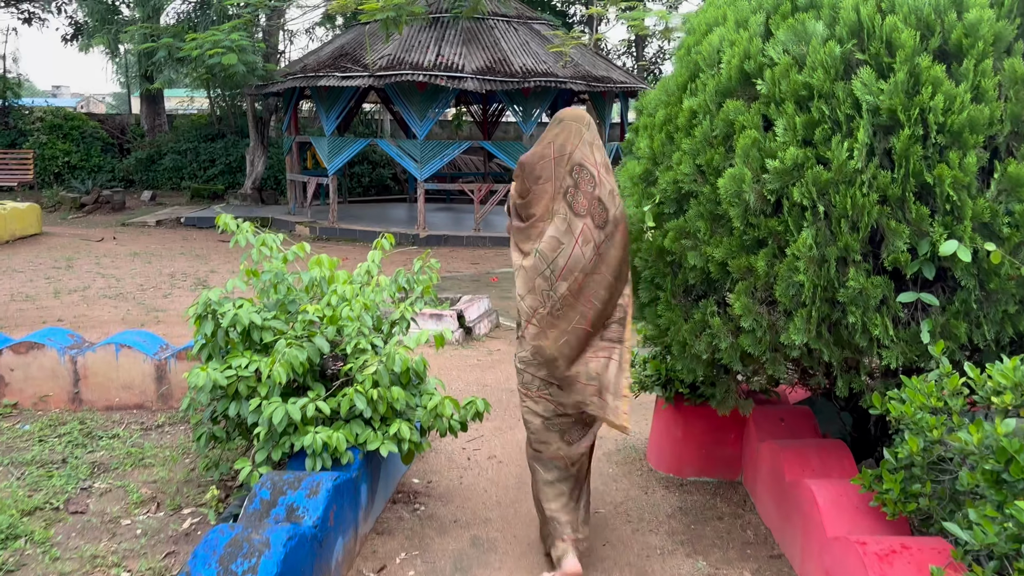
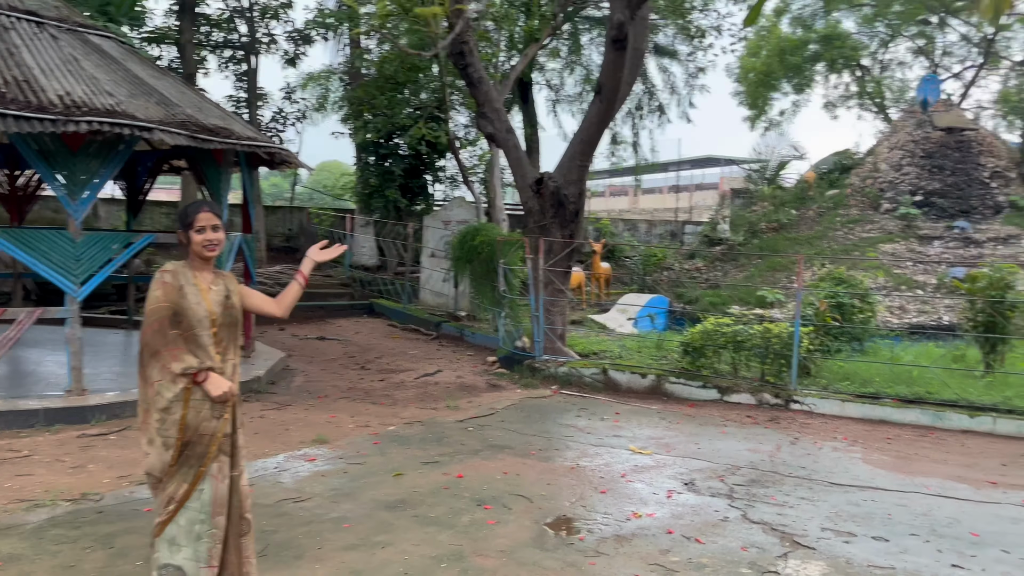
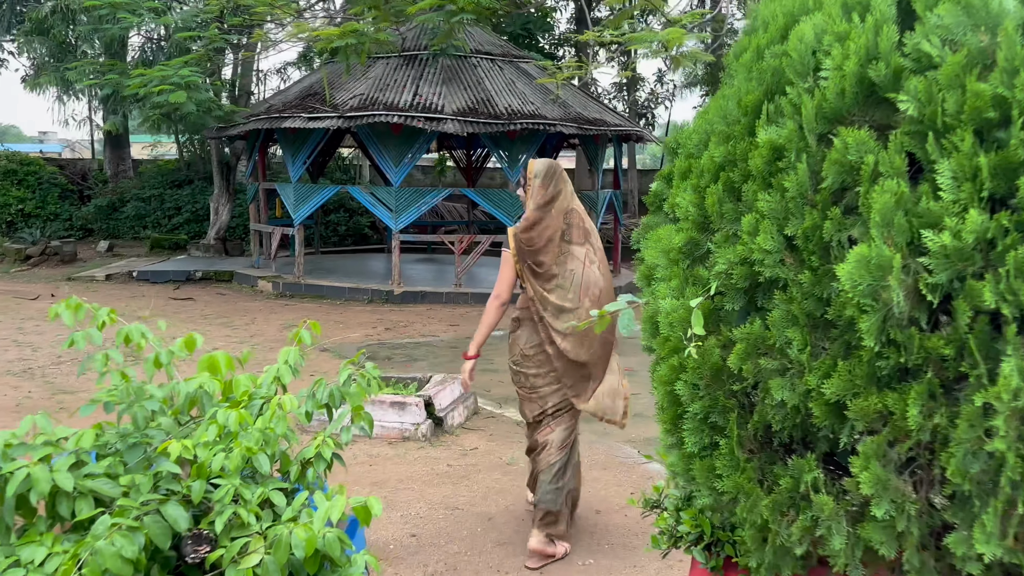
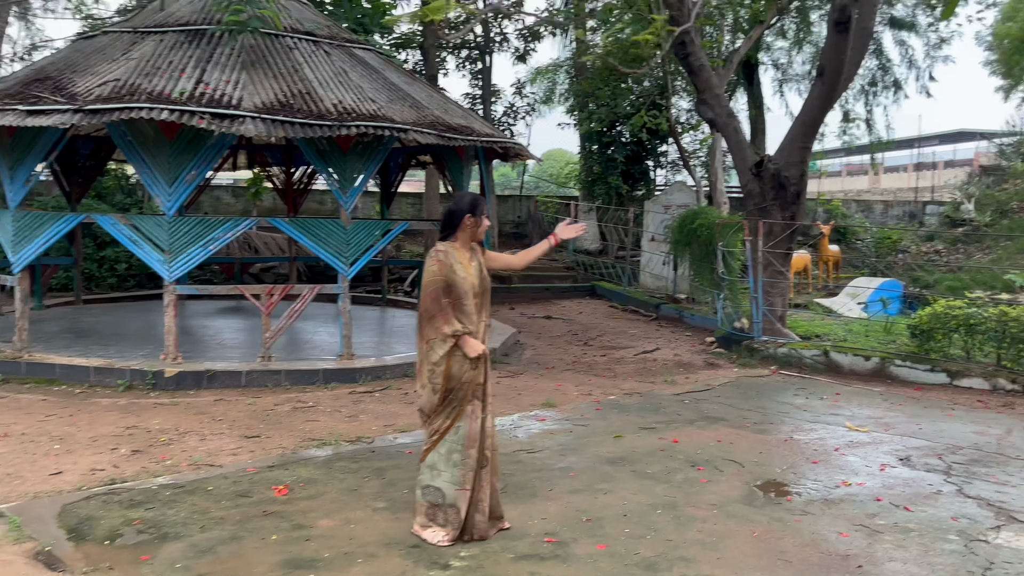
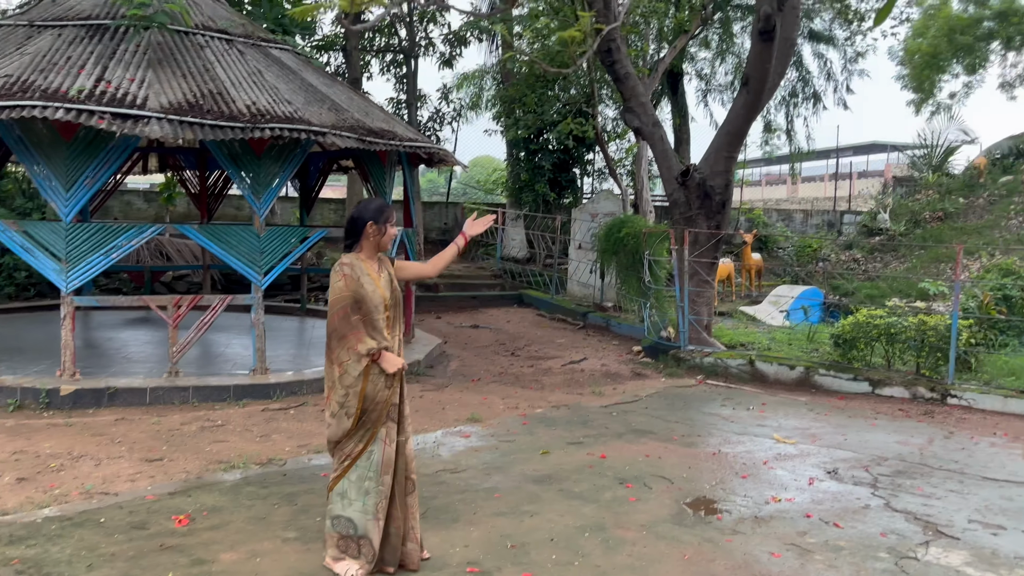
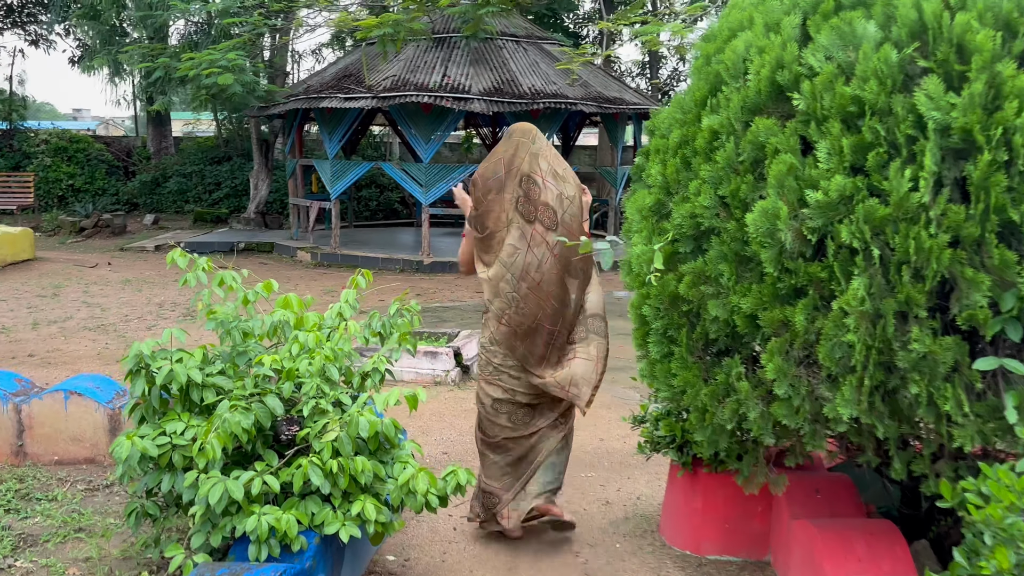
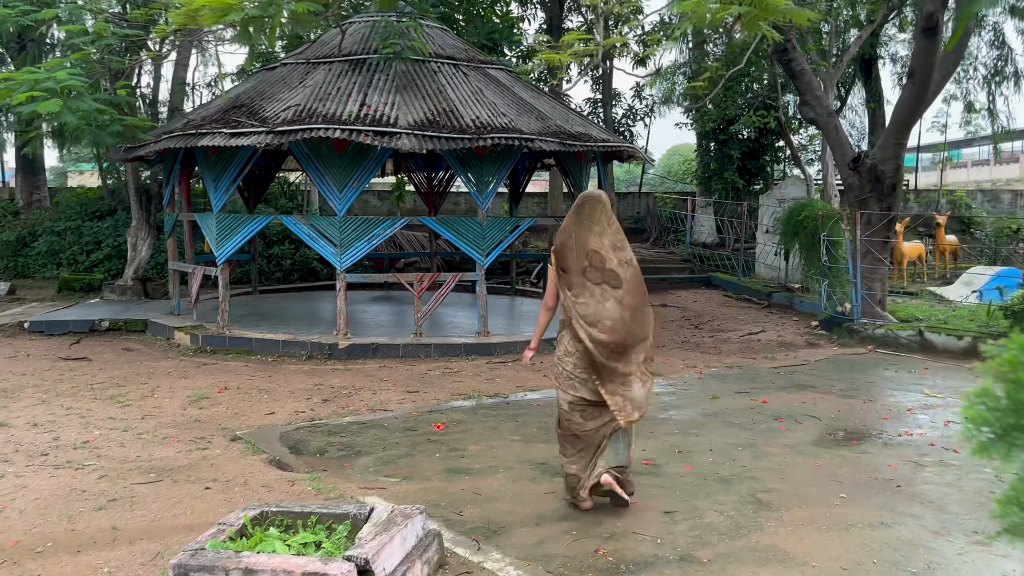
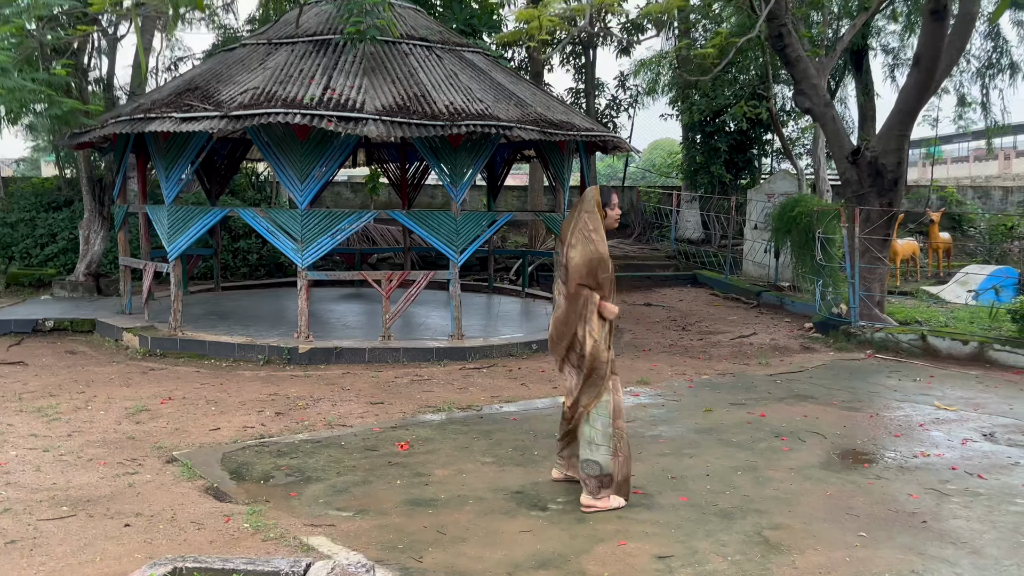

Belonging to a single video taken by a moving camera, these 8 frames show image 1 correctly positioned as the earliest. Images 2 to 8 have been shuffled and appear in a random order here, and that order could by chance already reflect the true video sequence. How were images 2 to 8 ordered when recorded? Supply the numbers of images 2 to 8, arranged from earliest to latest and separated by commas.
6, 3, 7, 8, 4, 5, 2
